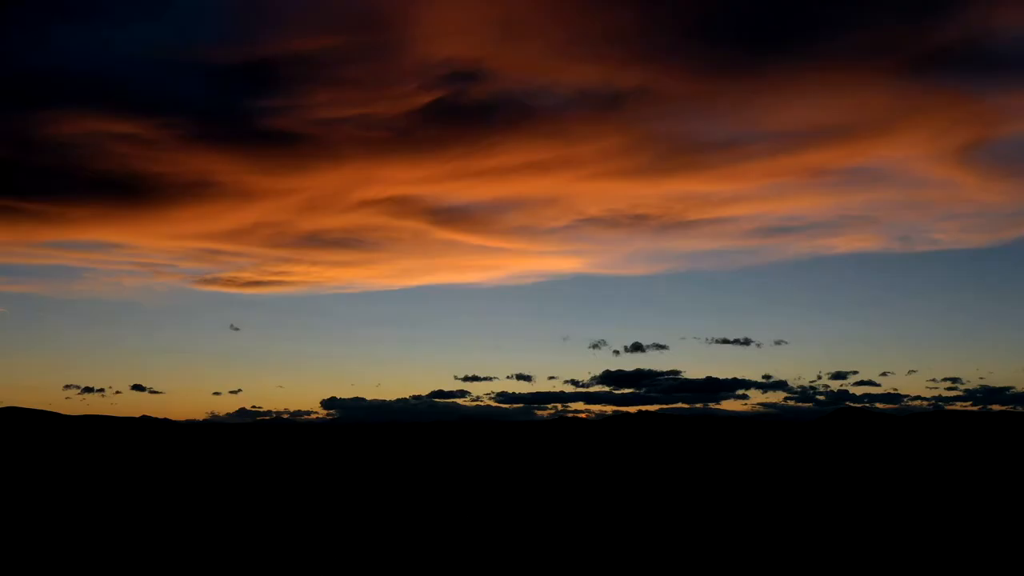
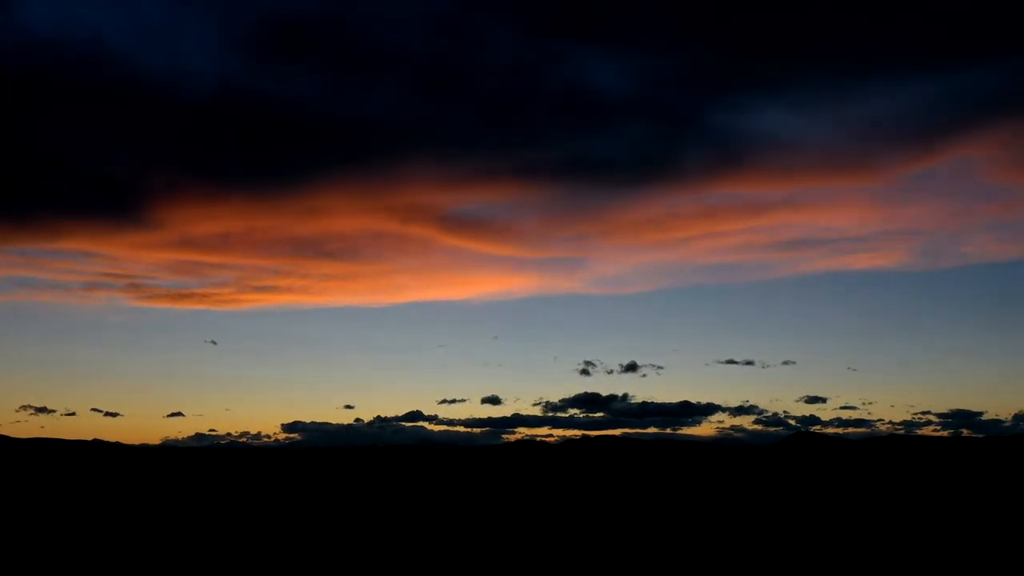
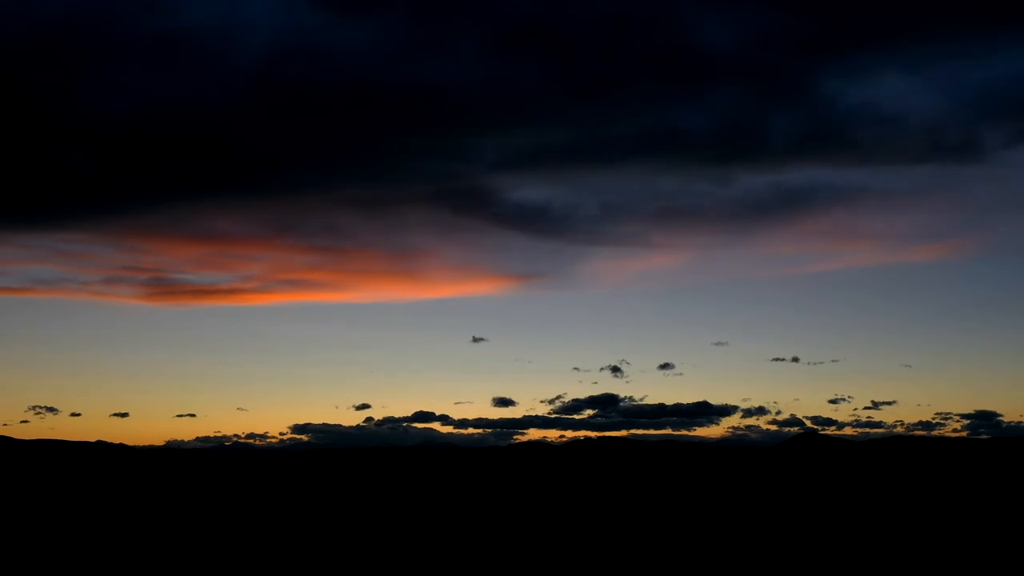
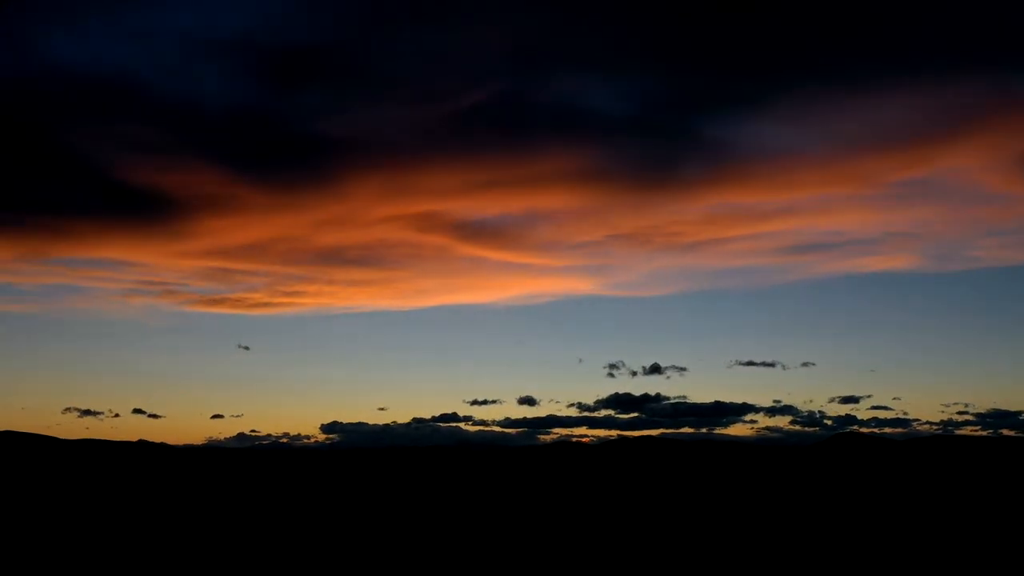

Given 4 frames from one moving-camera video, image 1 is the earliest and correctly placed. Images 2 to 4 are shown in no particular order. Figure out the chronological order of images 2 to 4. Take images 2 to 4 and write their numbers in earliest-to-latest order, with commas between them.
4, 2, 3
